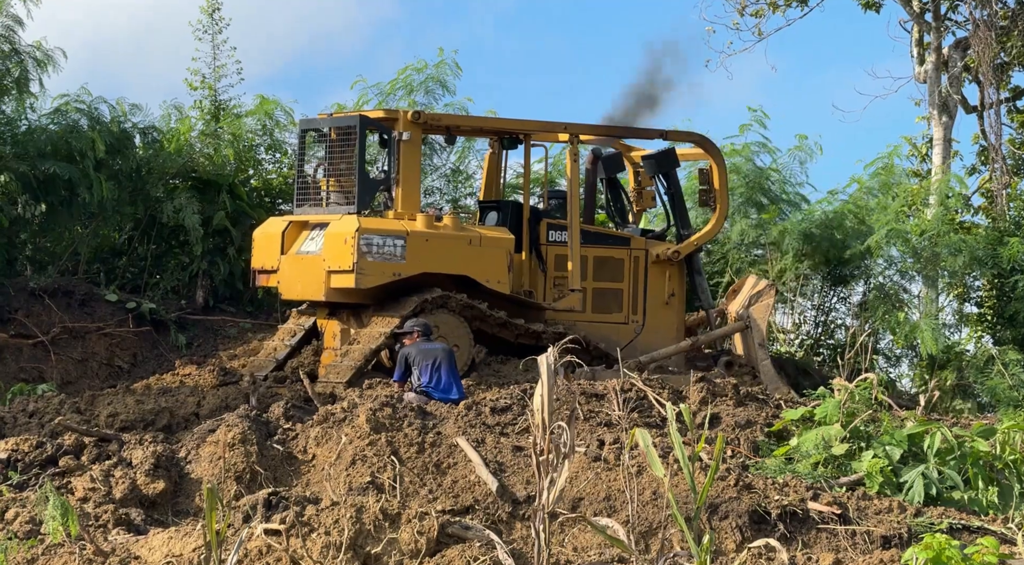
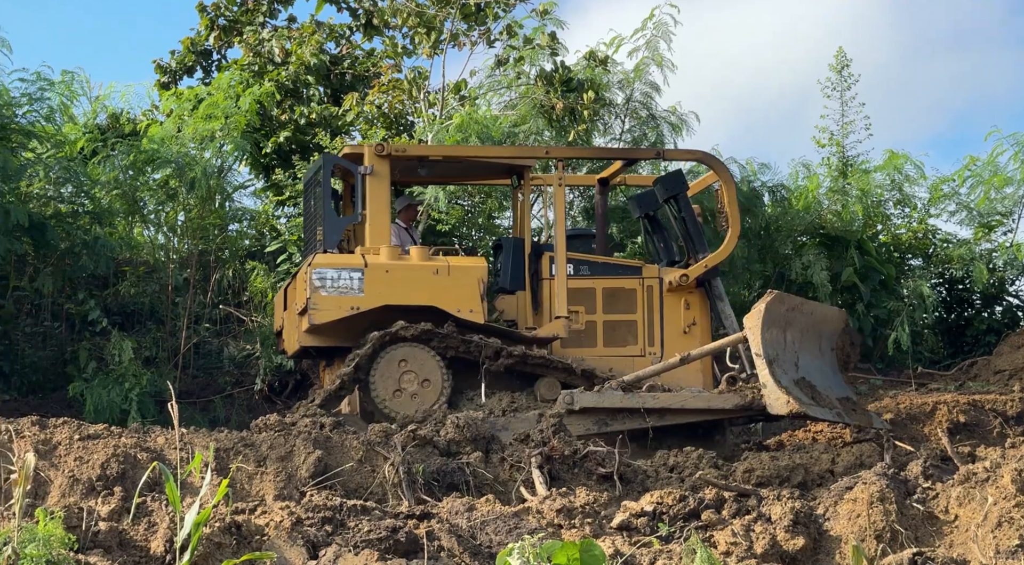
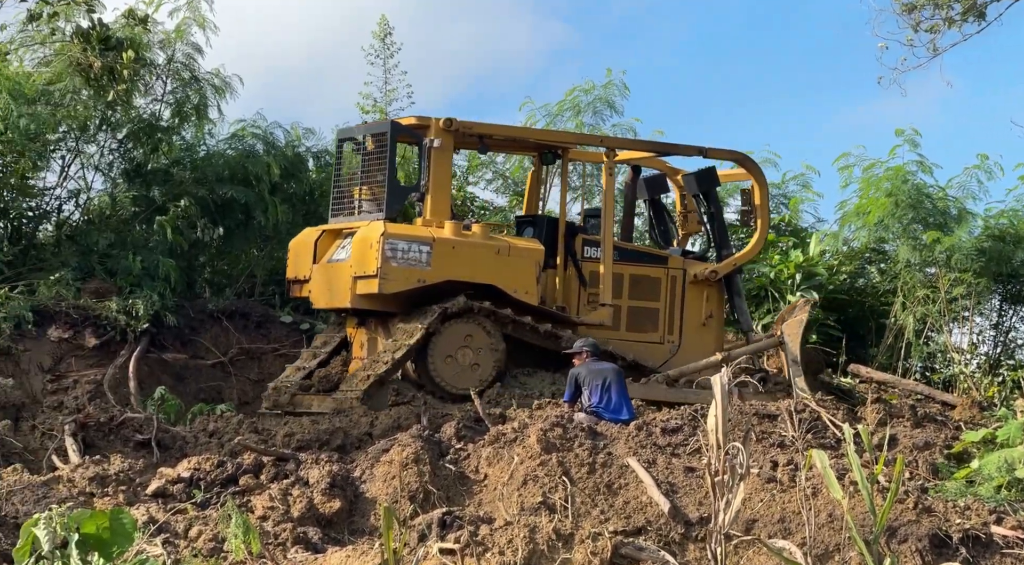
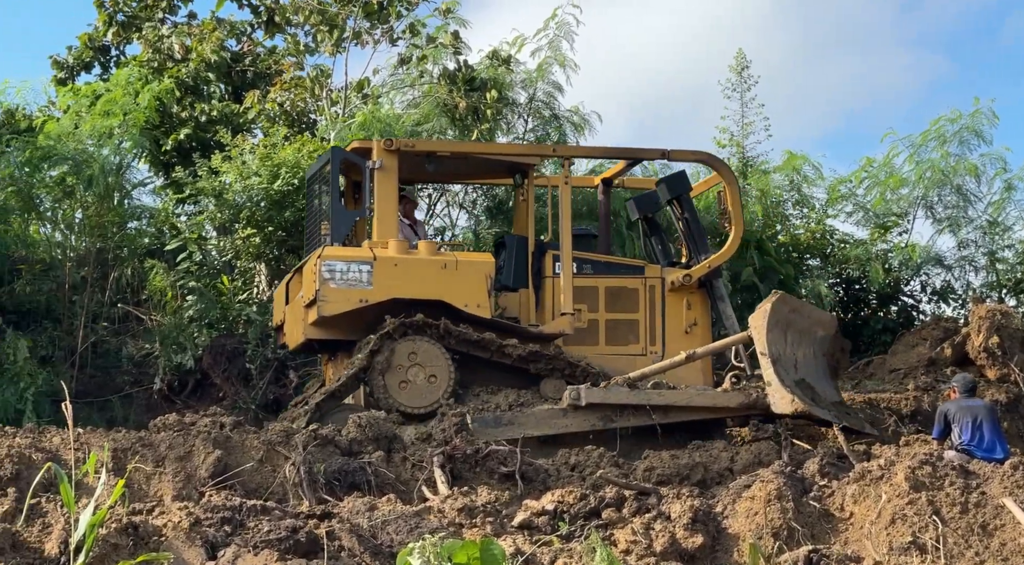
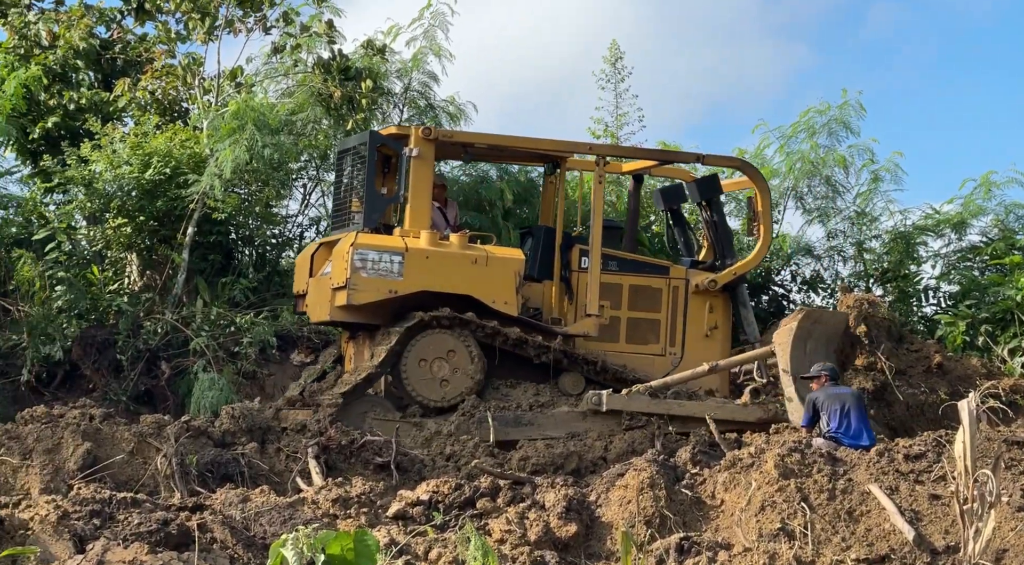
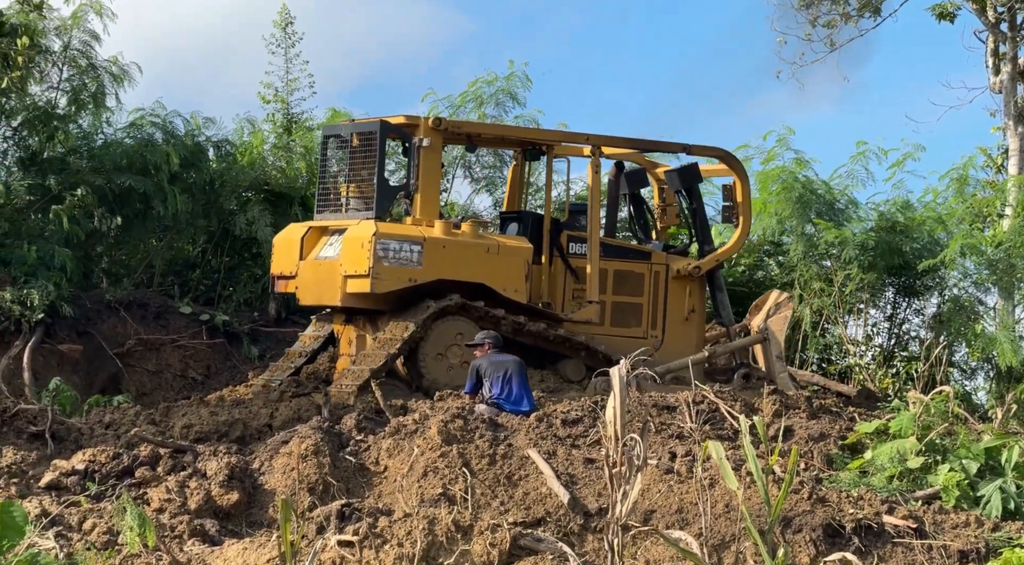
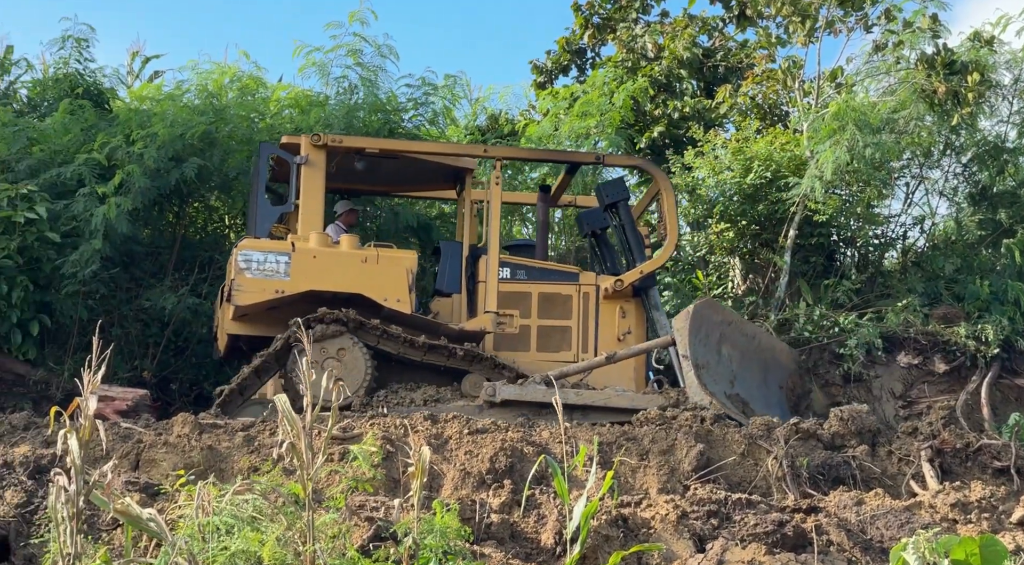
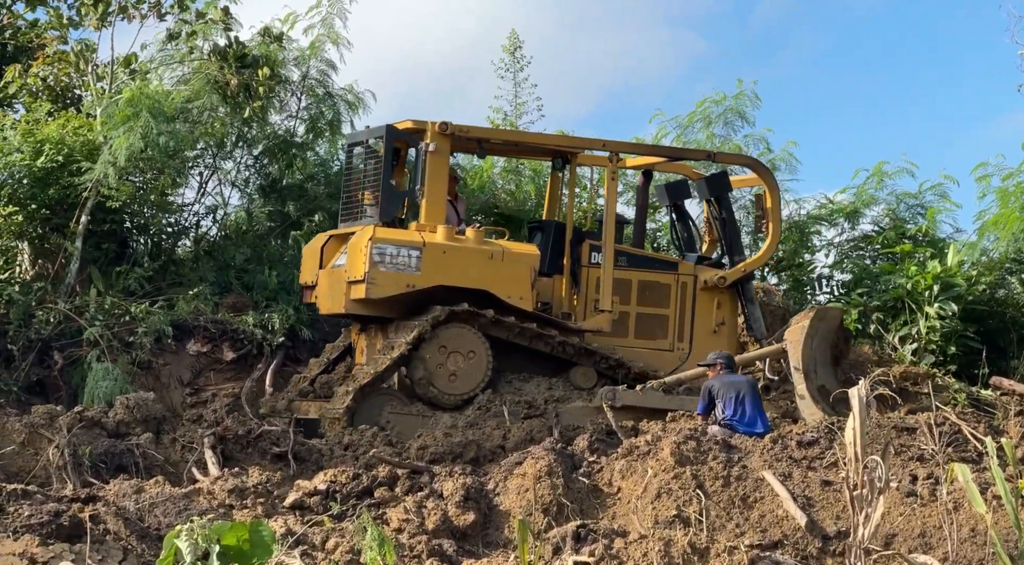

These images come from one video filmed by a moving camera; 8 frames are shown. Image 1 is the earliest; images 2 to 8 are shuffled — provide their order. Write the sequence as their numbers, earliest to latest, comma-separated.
6, 3, 8, 5, 4, 2, 7
